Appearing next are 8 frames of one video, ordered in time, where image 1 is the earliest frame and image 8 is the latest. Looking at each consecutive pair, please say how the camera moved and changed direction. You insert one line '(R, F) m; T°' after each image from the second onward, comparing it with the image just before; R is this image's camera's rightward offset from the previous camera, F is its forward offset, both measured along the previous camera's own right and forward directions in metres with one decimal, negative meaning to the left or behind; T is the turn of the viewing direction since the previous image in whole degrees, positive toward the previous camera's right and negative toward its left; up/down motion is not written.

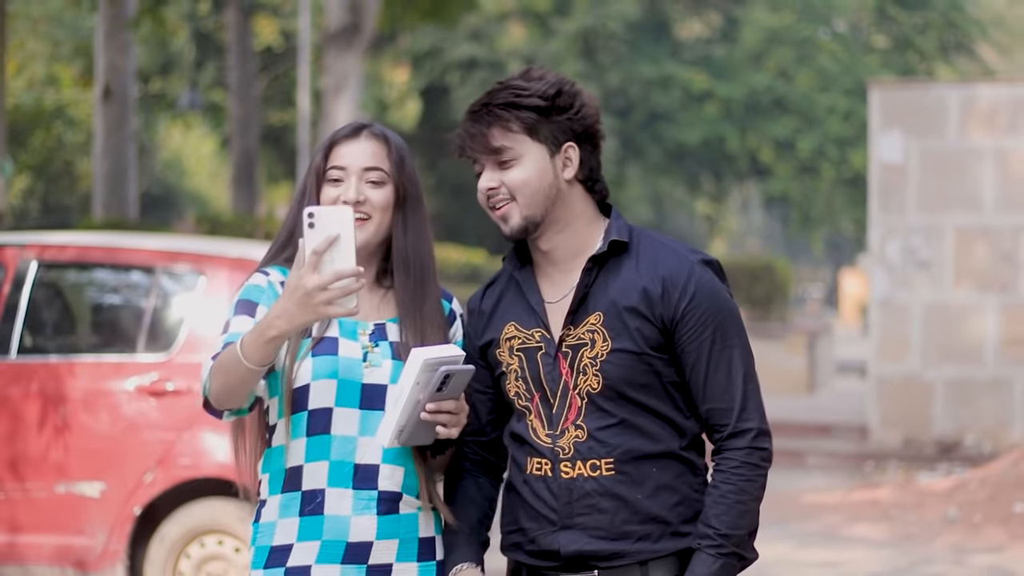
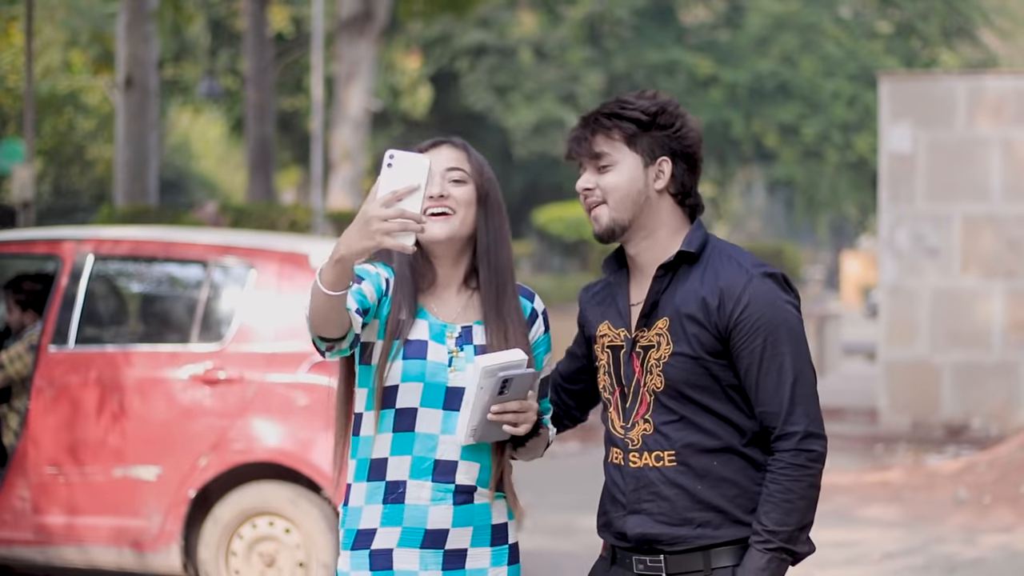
(-0.2, -0.3) m; 0°
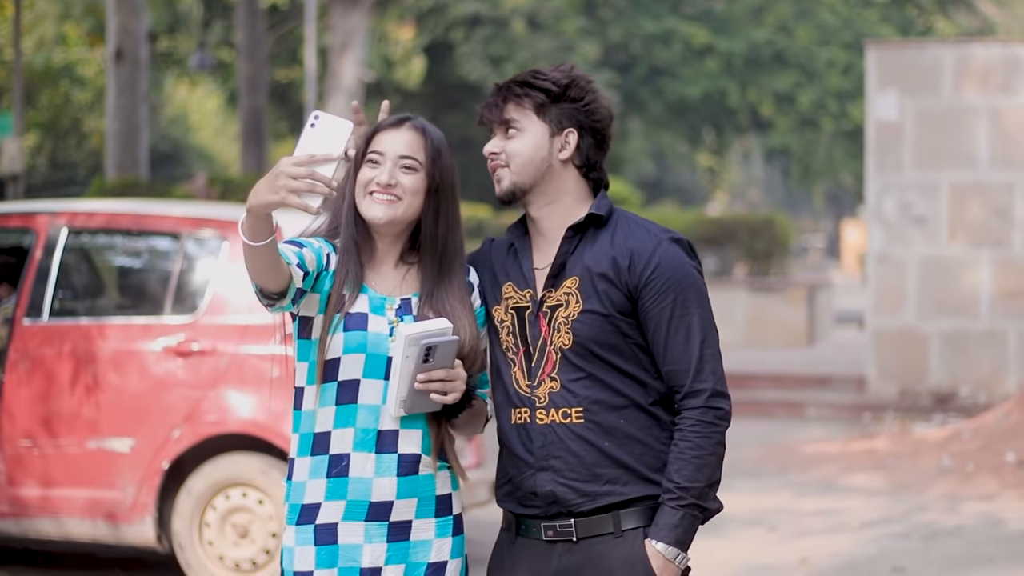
(+0.1, 0.0) m; 0°
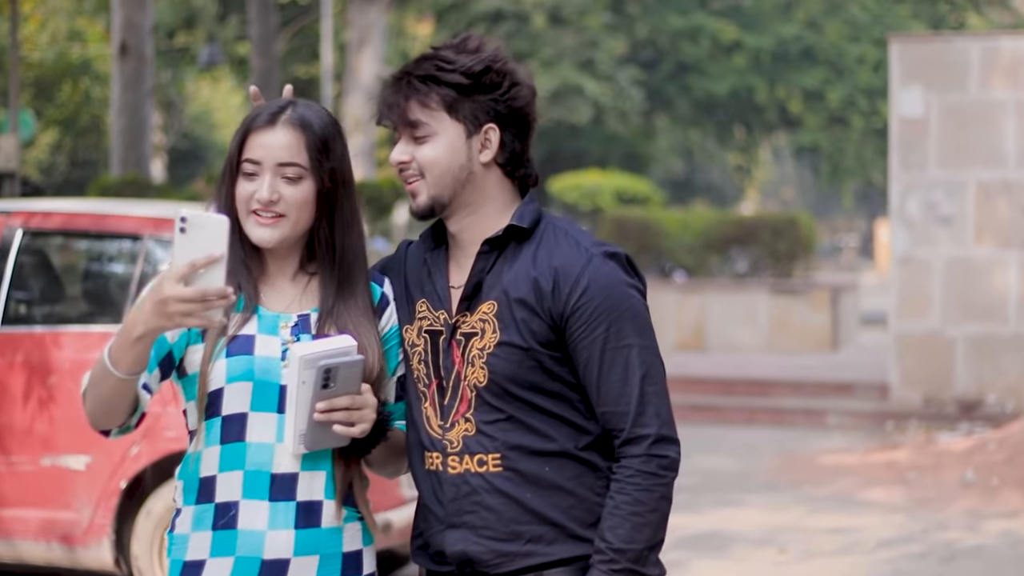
(+0.2, +0.4) m; -1°
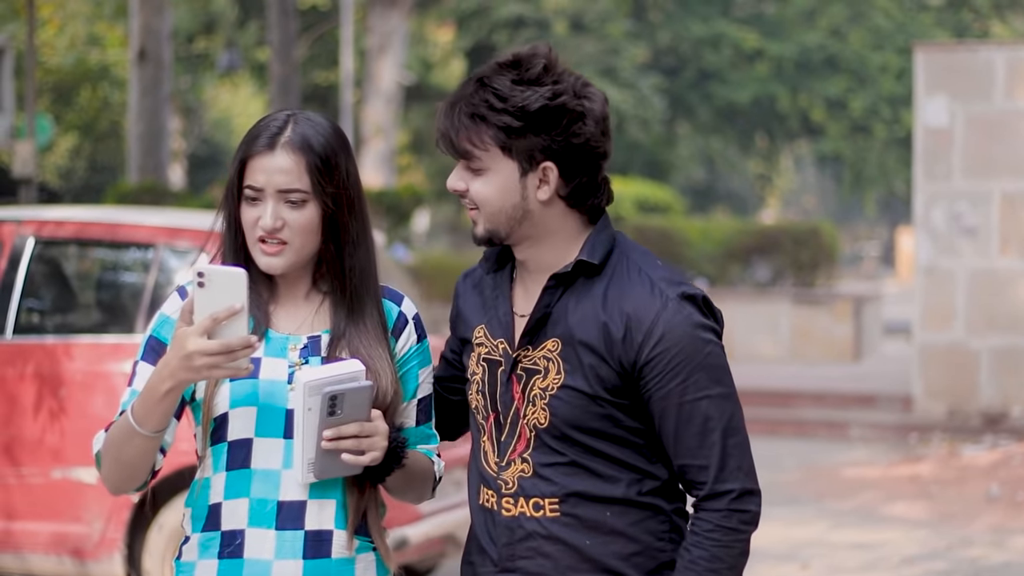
(0.0, +0.1) m; -1°
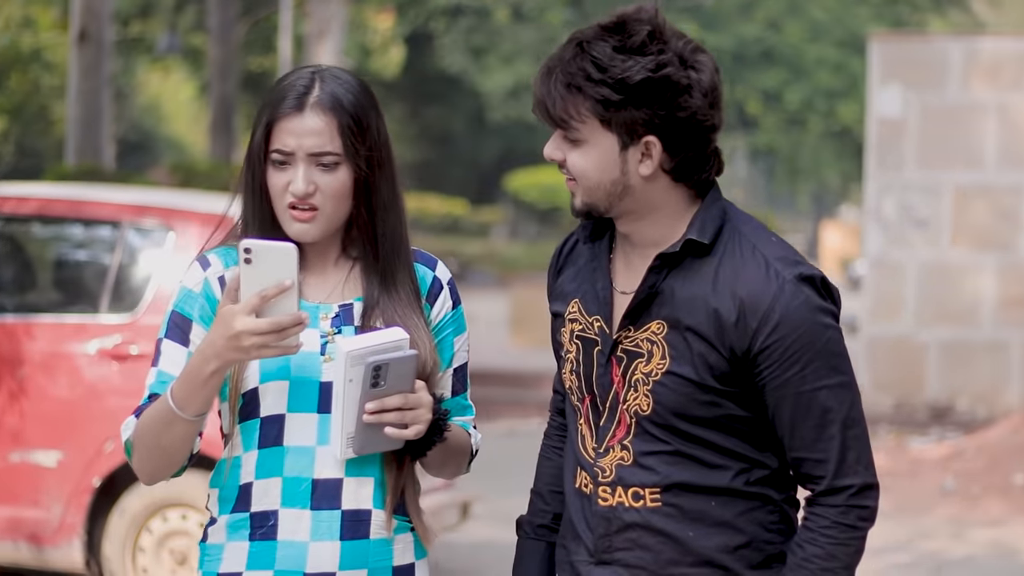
(-0.2, +0.1) m; +3°
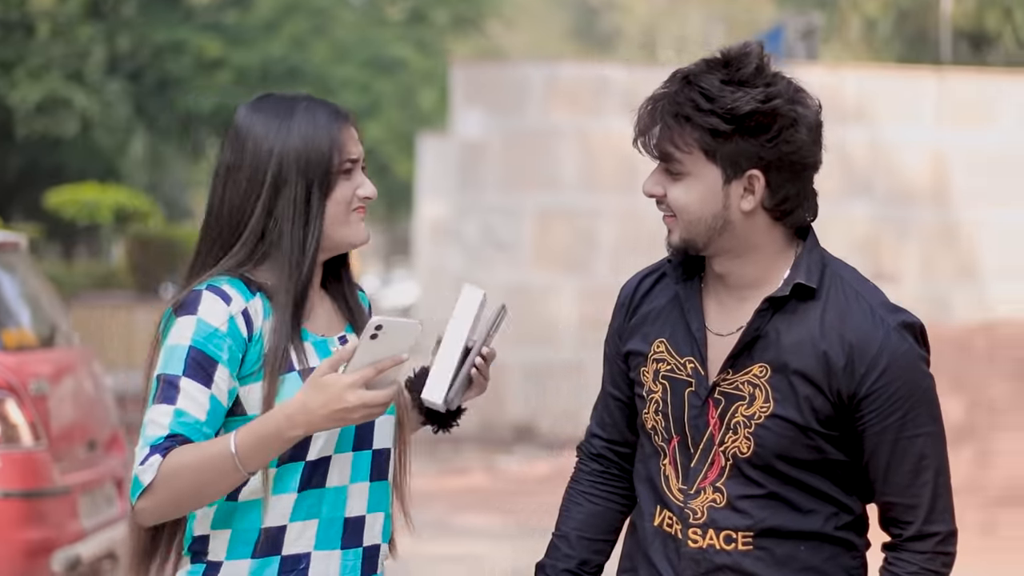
(-0.9, +0.2) m; +19°
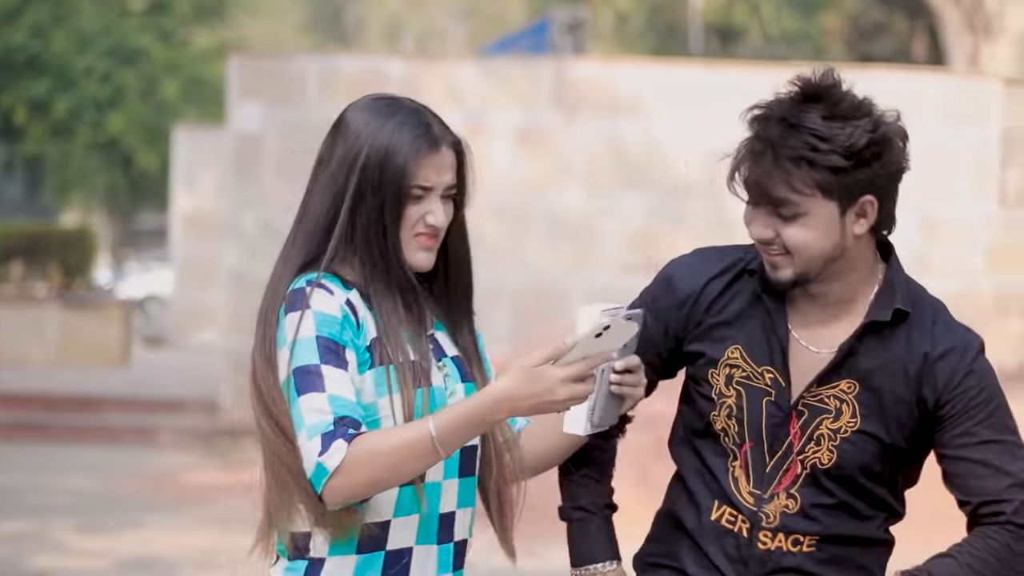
(-0.6, 0.0) m; +10°
